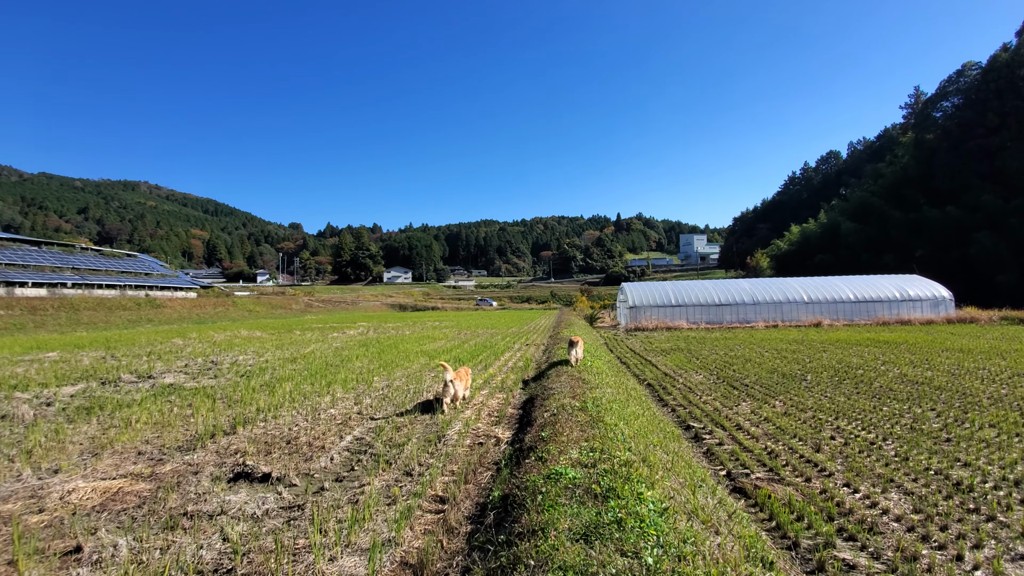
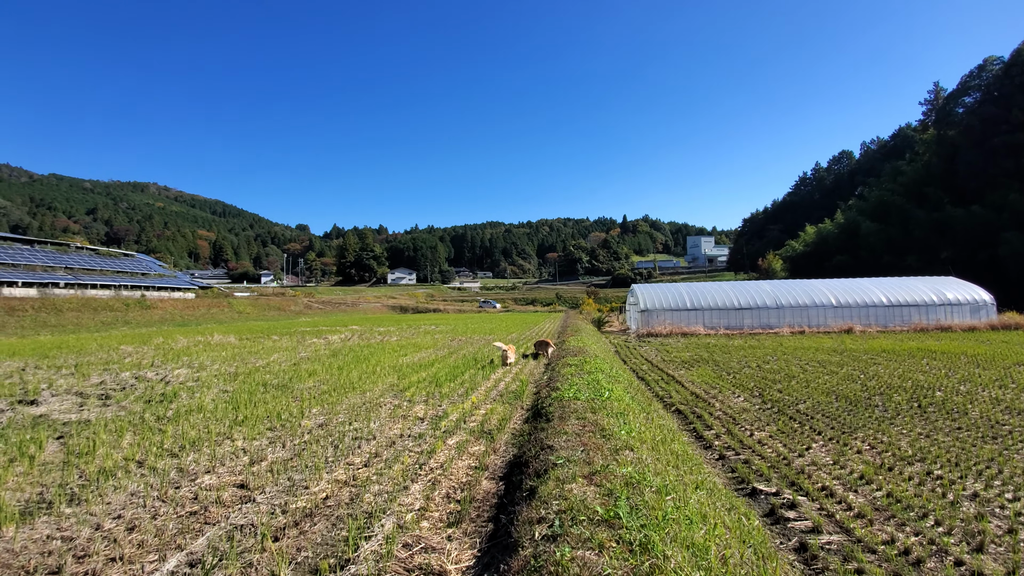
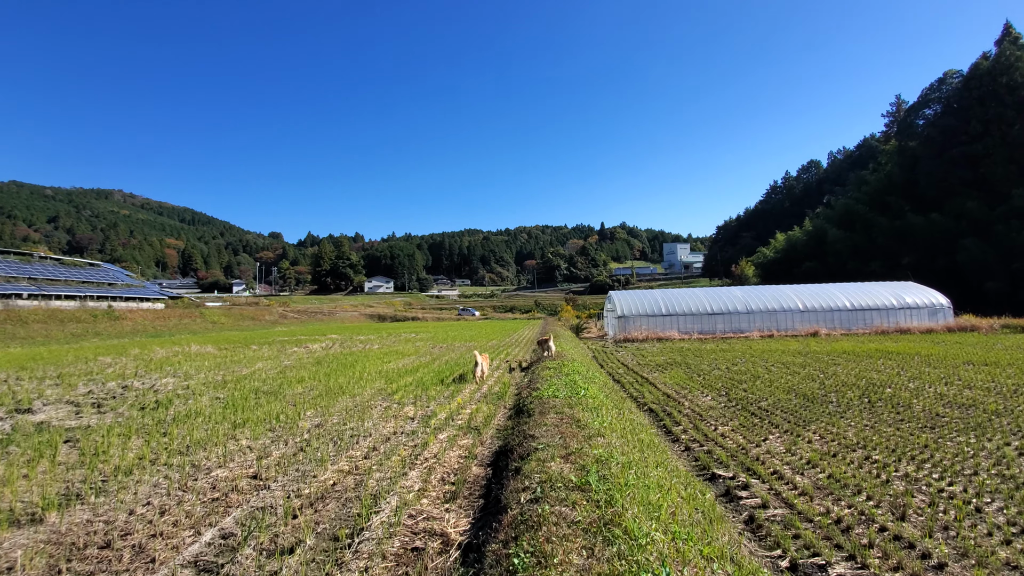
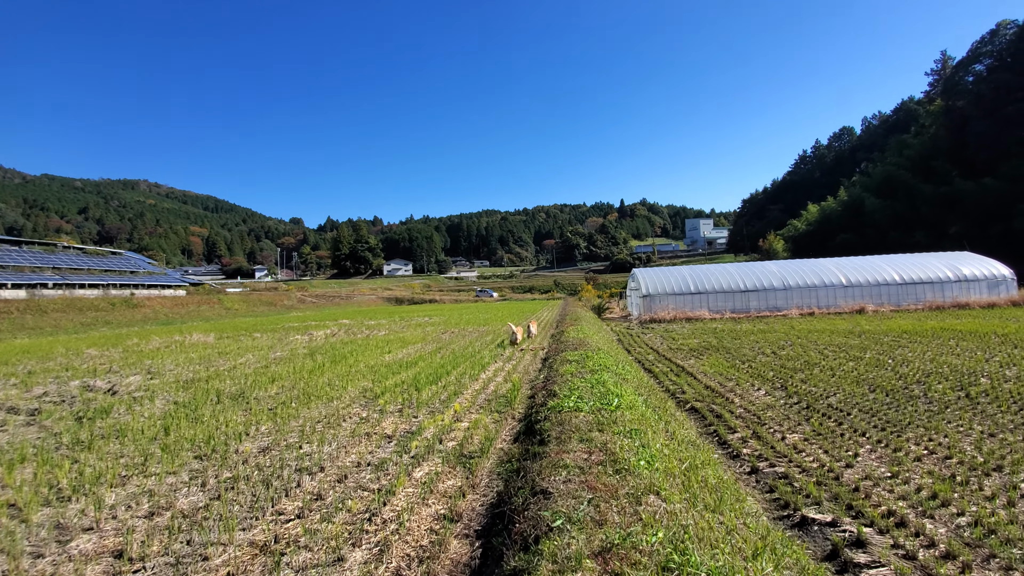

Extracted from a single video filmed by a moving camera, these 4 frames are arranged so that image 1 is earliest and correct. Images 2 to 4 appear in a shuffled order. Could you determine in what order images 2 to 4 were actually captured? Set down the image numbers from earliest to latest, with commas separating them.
3, 2, 4
